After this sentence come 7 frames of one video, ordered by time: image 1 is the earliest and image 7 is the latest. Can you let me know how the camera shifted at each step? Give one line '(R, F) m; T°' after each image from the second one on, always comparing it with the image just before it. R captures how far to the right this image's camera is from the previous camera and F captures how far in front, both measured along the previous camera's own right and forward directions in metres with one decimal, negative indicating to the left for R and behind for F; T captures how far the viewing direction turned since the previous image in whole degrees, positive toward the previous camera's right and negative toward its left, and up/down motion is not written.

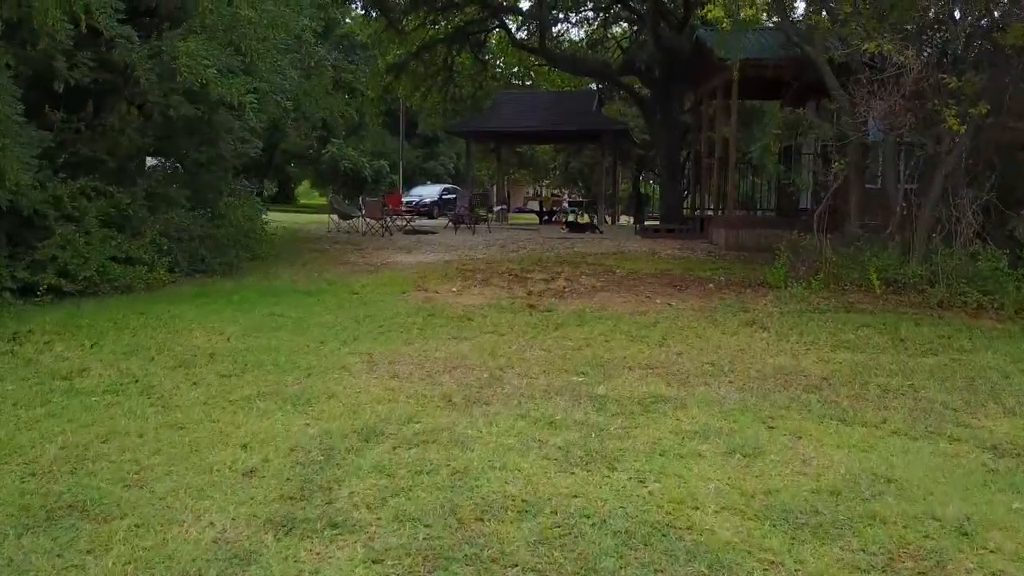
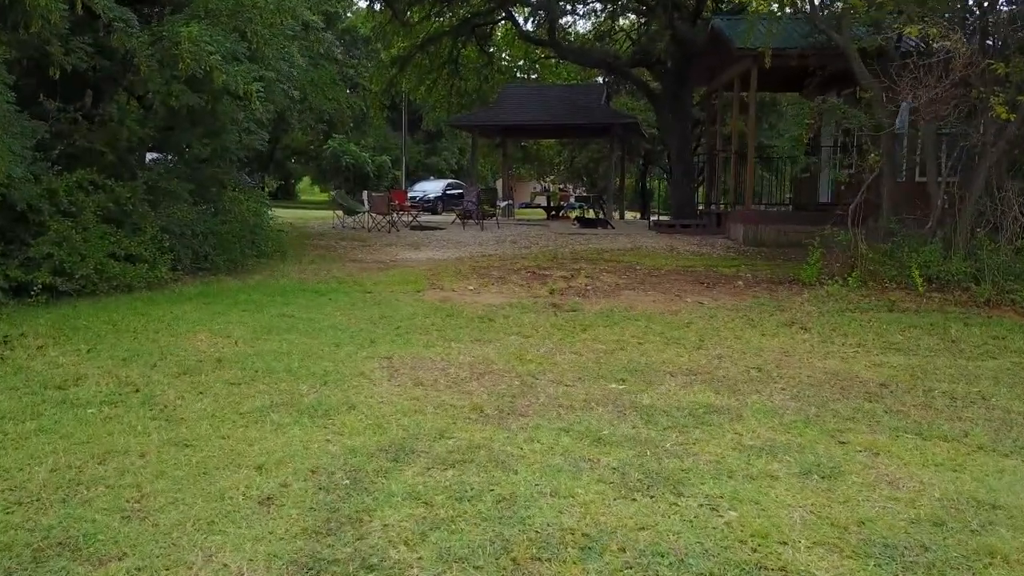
(-0.2, +0.4) m; 0°
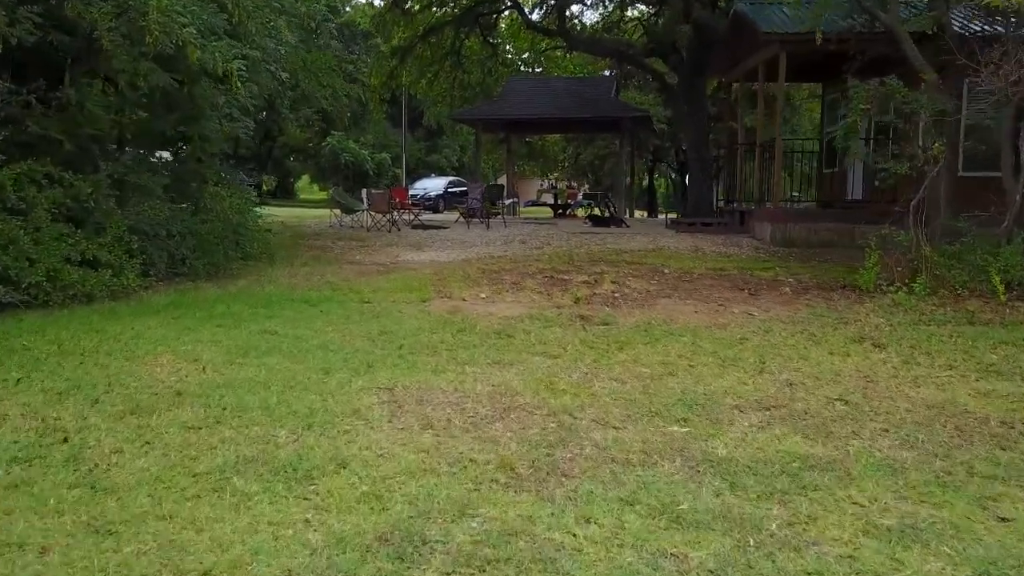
(-0.1, +1.0) m; 0°
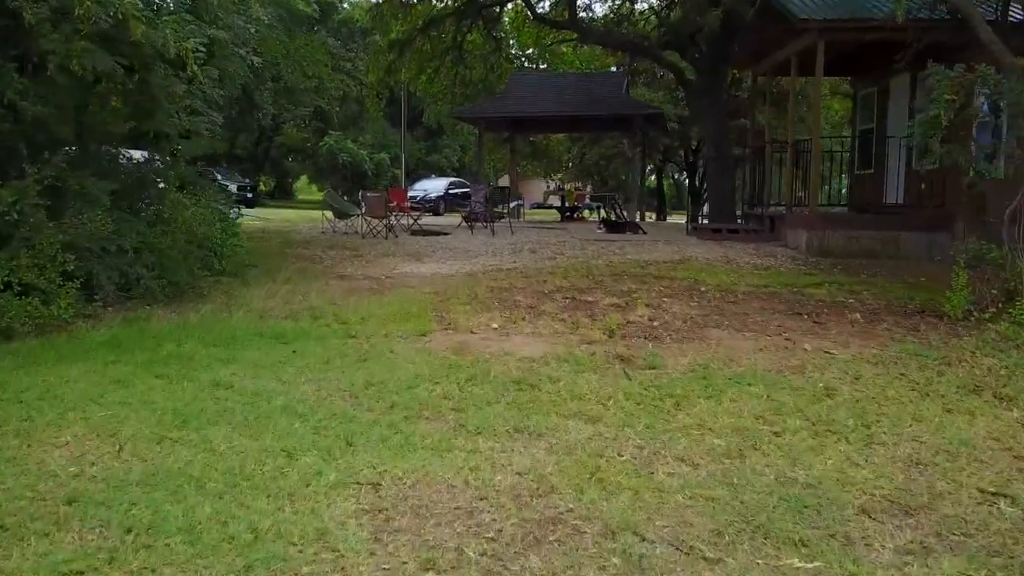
(-0.1, +1.2) m; 0°
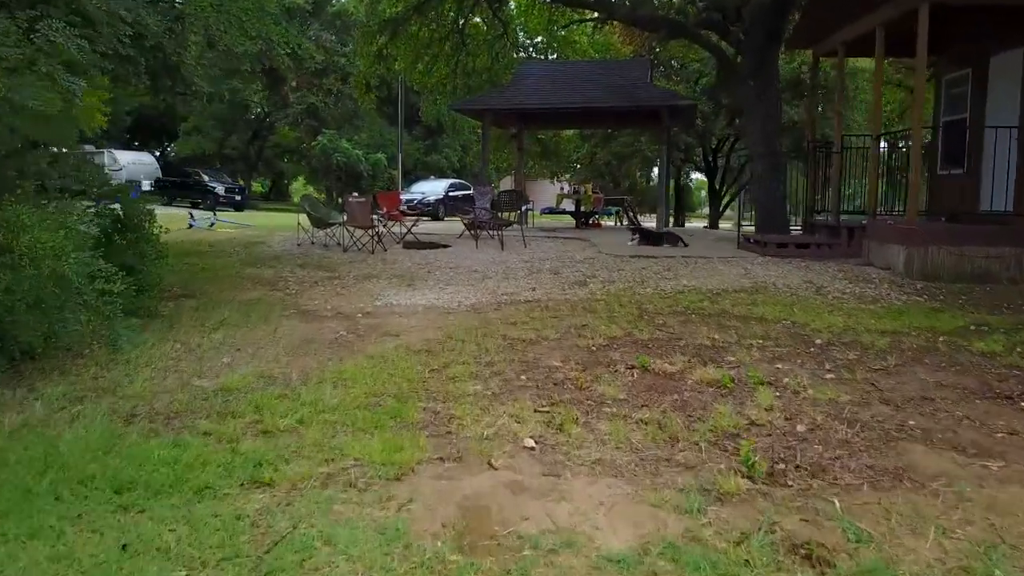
(-0.2, +2.5) m; 0°
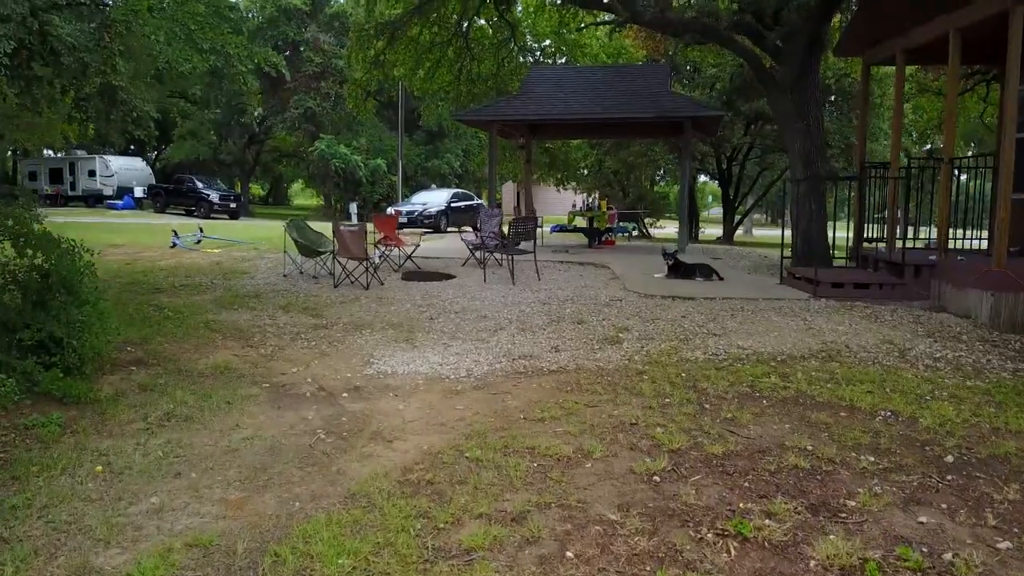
(-0.1, +1.3) m; 0°
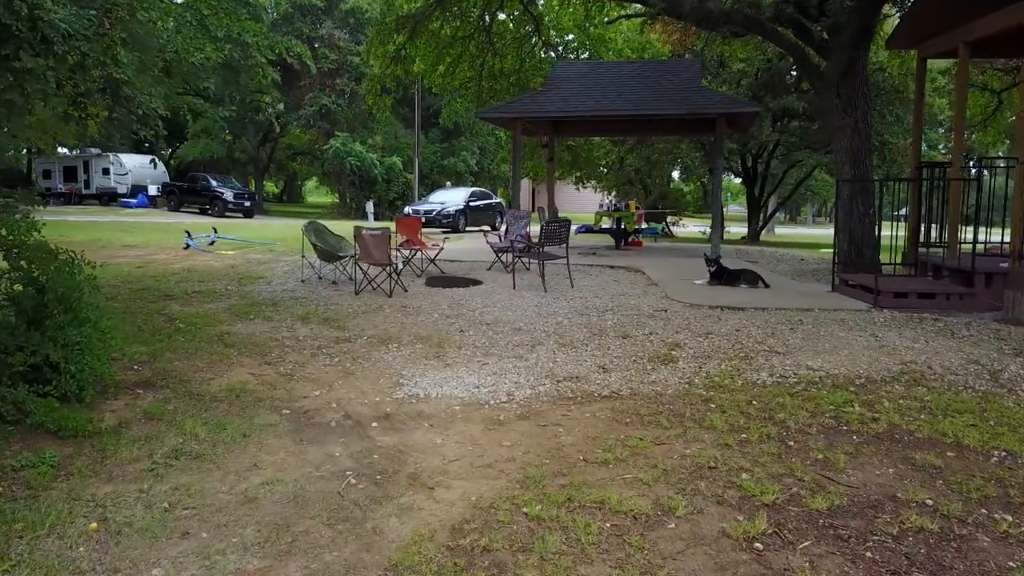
(-0.2, +0.6) m; -1°
